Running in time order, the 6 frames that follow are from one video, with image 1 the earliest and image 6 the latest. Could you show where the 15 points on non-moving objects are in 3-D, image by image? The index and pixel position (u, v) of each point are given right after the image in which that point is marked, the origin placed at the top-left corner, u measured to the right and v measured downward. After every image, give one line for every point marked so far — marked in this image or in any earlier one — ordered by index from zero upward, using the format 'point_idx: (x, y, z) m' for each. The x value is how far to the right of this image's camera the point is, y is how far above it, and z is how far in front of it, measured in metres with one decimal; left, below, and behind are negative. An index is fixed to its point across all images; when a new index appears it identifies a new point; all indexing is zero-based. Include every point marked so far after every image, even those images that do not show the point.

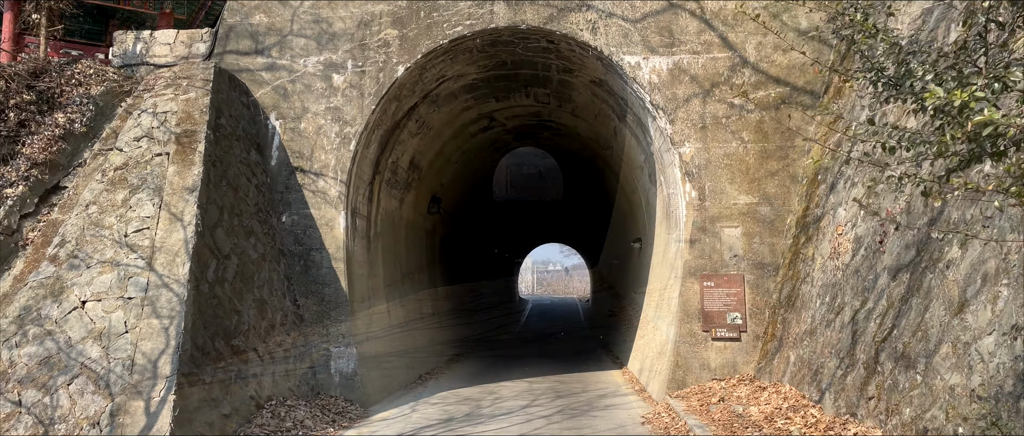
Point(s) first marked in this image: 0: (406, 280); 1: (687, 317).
0: (-1.9, -1.1, +13.9) m
1: (+2.2, -1.3, +9.9) m
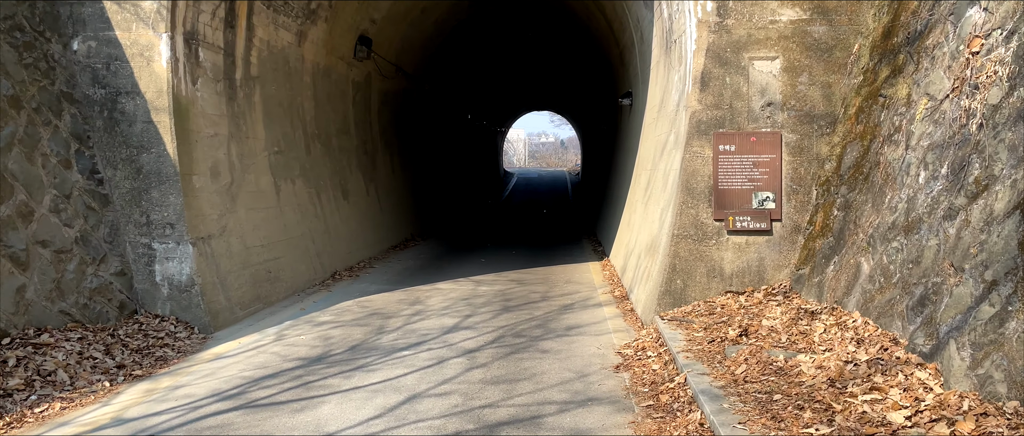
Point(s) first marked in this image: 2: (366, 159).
0: (-2.6, +0.9, +10.4) m
1: (+1.5, +0.2, +6.5) m
2: (-2.4, +1.0, +12.6) m
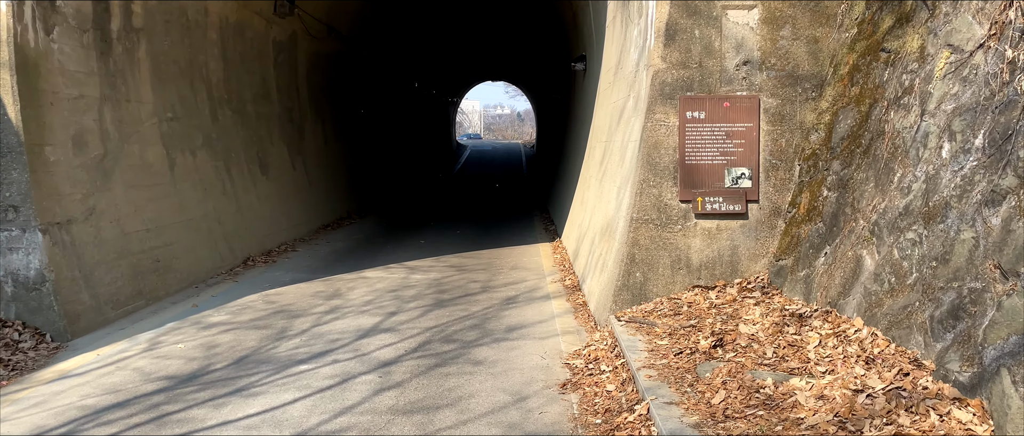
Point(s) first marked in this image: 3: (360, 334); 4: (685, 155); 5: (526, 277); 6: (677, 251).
0: (-3.3, +1.2, +9.1) m
1: (+1.0, +0.3, +5.4) m
2: (-3.2, +1.3, +11.3) m
3: (-1.1, -0.8, +5.7) m
4: (+1.2, +0.4, +5.4) m
5: (+0.1, -0.6, +8.1) m
6: (+1.1, -0.2, +5.4) m
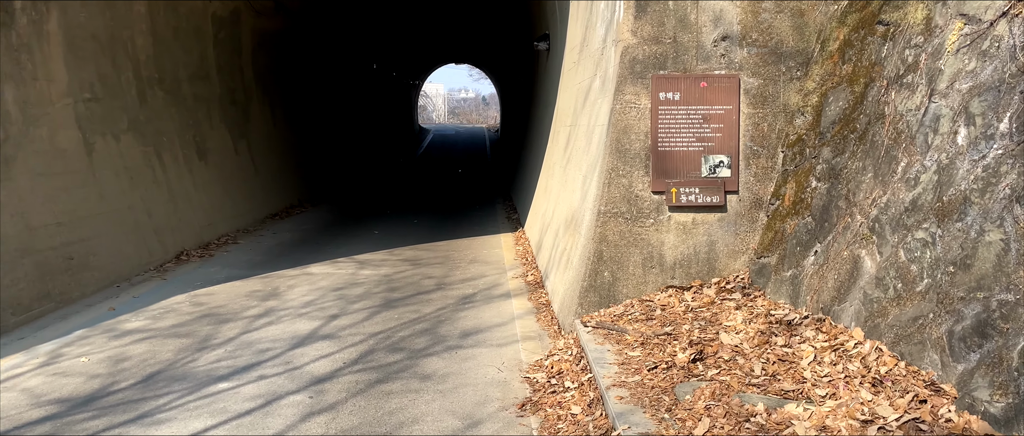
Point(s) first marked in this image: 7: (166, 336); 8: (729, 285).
0: (-3.8, +1.3, +8.3) m
1: (+0.7, +0.3, +4.9) m
2: (-3.7, +1.4, +10.5) m
3: (-1.4, -0.8, +5.0) m
4: (+0.9, +0.5, +4.9) m
5: (-0.3, -0.5, +7.5) m
6: (+0.9, -0.2, +4.9) m
7: (-2.3, -0.8, +5.2) m
8: (+1.3, -0.4, +4.8) m
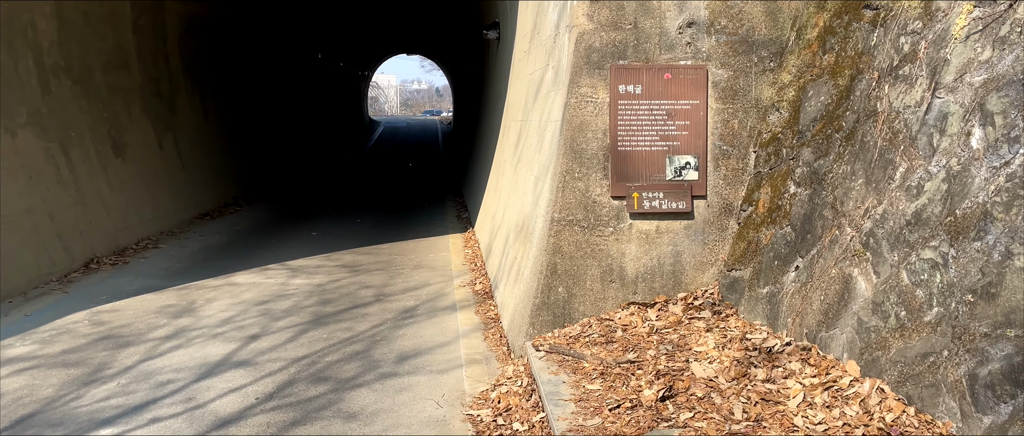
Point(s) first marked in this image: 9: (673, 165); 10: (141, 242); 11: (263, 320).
0: (-4.3, +1.3, +7.5) m
1: (+0.4, +0.3, +4.3) m
2: (-4.4, +1.4, +9.7) m
3: (-1.7, -0.9, +4.4) m
4: (+0.6, +0.4, +4.3) m
5: (-0.7, -0.5, +6.9) m
6: (+0.5, -0.2, +4.4) m
7: (-2.6, -0.8, +4.5) m
8: (+1.0, -0.5, +4.3) m
9: (+0.9, +0.3, +4.4) m
10: (-4.0, -0.3, +8.4) m
11: (-1.7, -0.7, +5.5) m
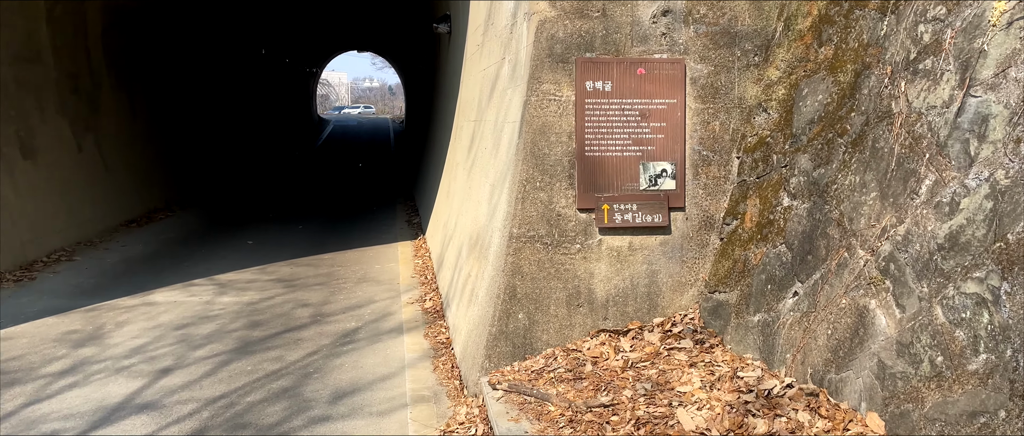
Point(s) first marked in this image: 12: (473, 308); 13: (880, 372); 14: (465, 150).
0: (-4.7, +1.2, +6.6) m
1: (+0.1, +0.2, +3.7) m
2: (-4.9, +1.3, +8.8) m
3: (-1.9, -0.9, +3.7) m
4: (+0.4, +0.4, +3.8) m
5: (-1.1, -0.6, +6.3) m
6: (+0.3, -0.3, +3.8) m
7: (-2.9, -0.9, +3.7) m
8: (+0.8, -0.5, +3.8) m
9: (+0.7, +0.2, +3.8) m
10: (-4.5, -0.3, +7.6) m
11: (-2.0, -0.8, +4.8) m
12: (-0.2, -0.5, +4.2) m
13: (+1.2, -0.5, +2.5) m
14: (-0.4, +0.5, +5.9) m
